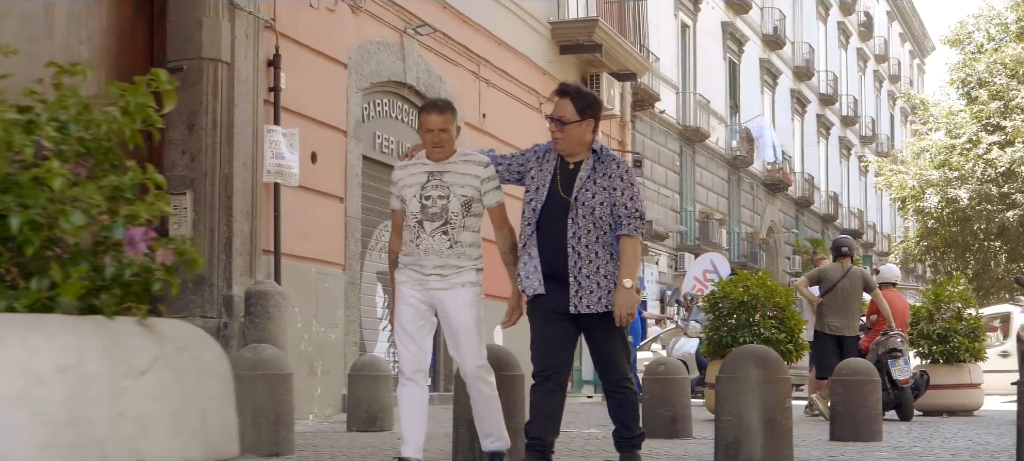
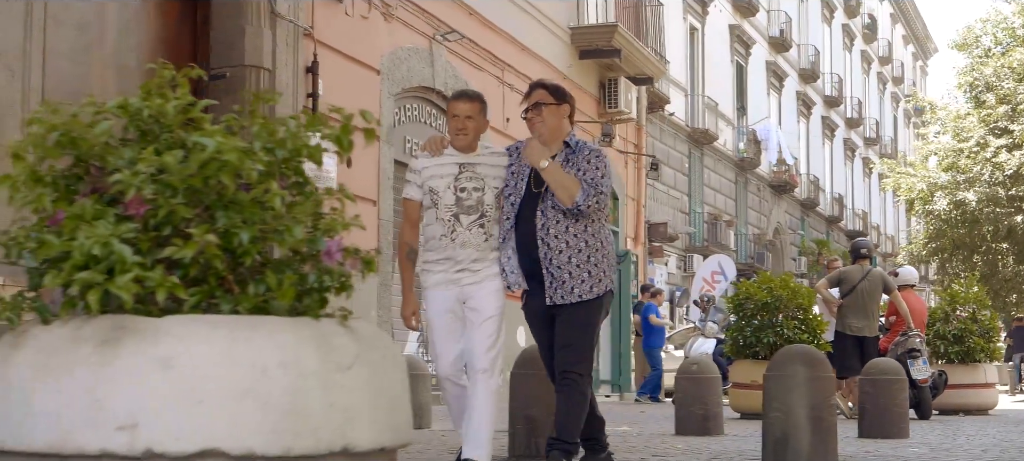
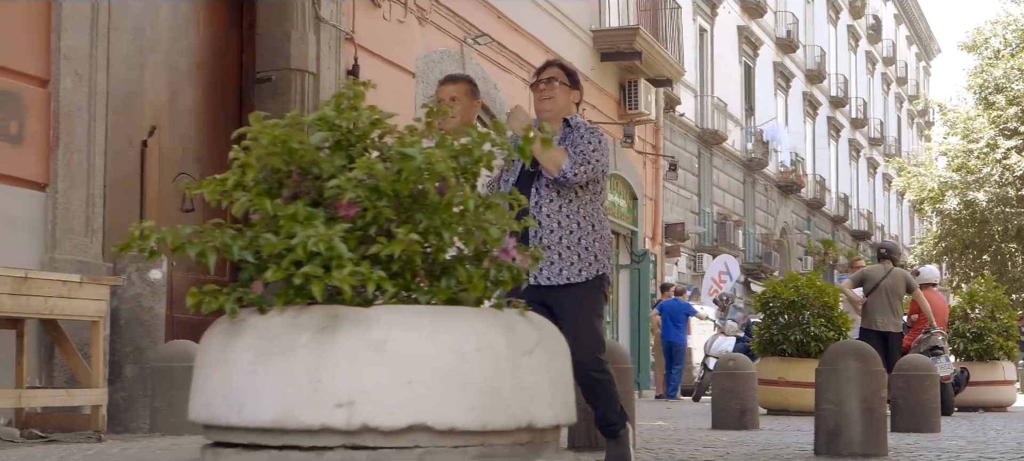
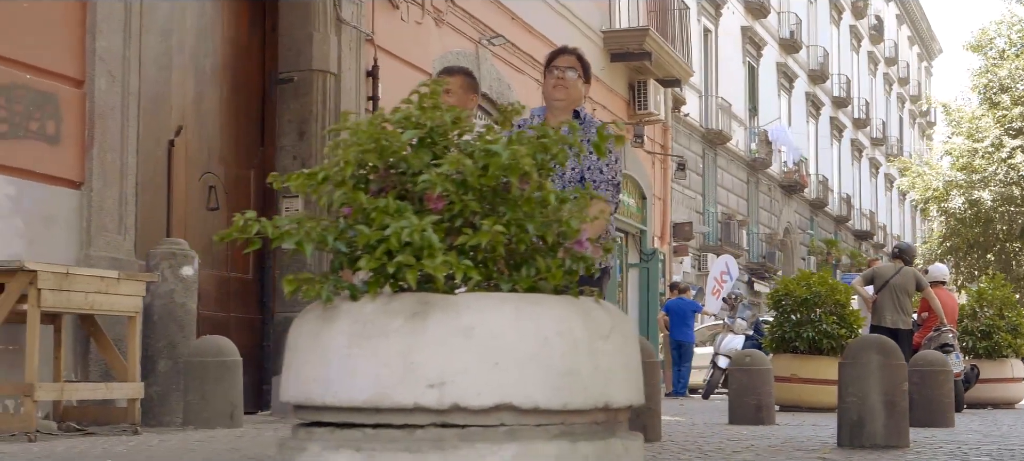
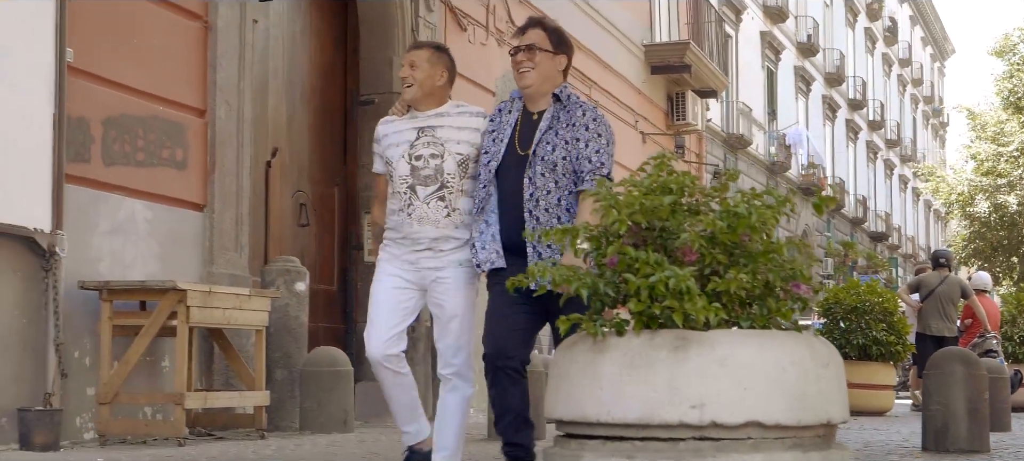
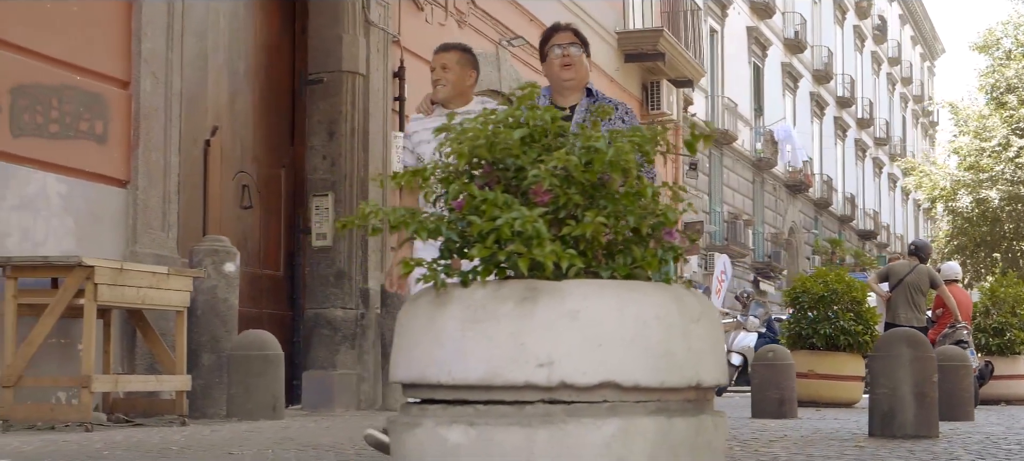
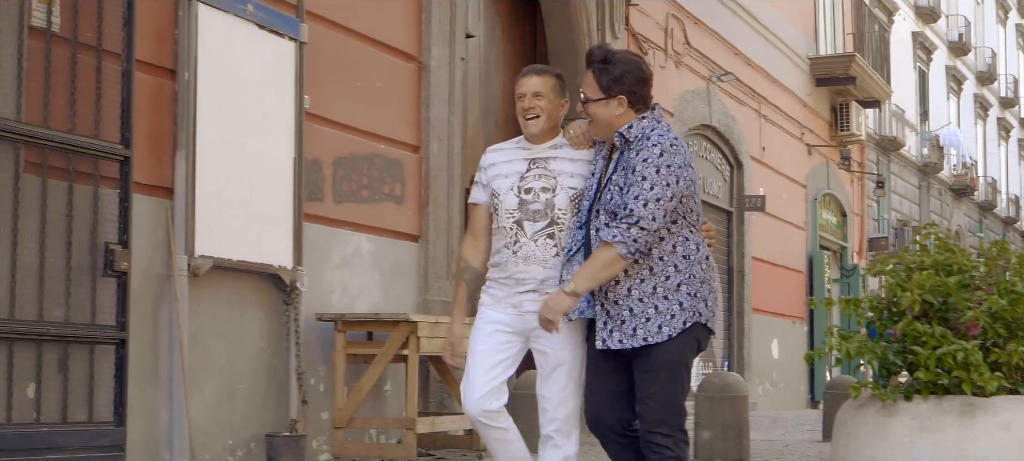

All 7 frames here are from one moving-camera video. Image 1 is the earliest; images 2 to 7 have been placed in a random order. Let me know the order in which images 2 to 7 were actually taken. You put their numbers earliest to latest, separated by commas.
2, 3, 4, 6, 5, 7
